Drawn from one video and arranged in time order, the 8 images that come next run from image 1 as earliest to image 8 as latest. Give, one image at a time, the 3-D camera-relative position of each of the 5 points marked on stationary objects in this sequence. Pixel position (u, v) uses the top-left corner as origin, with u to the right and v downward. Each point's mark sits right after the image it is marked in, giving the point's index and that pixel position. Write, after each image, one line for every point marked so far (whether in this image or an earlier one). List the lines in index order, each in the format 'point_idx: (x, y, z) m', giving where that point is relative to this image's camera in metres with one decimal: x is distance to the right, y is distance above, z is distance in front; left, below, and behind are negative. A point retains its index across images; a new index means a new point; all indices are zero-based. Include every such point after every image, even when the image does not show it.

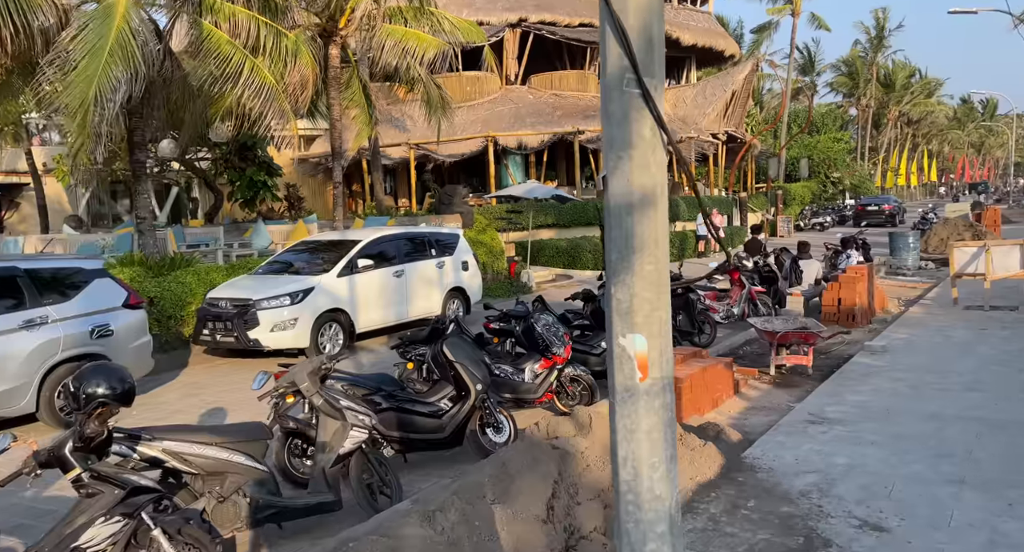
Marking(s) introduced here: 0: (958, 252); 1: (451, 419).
0: (+6.2, +0.4, +10.9) m
1: (-0.3, -0.8, +4.3) m
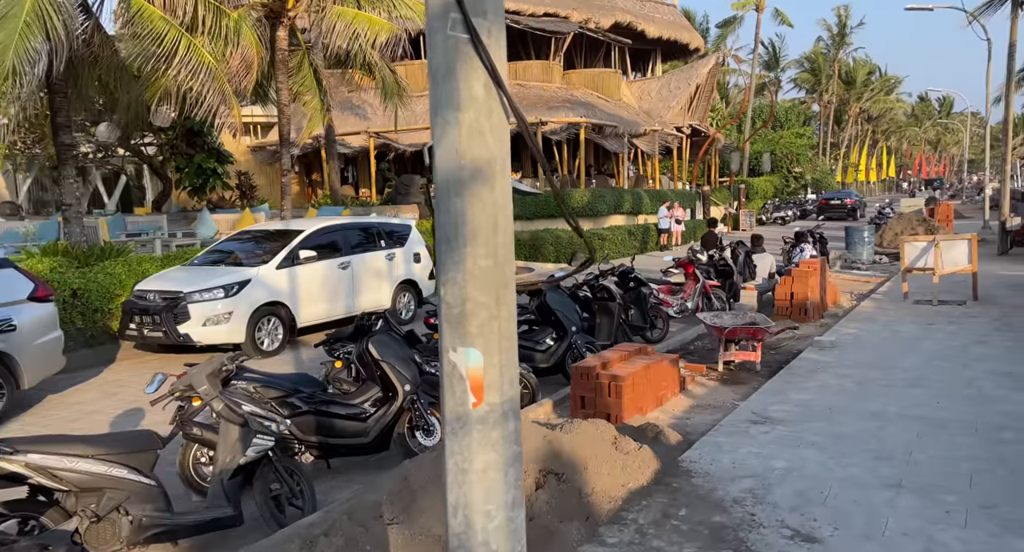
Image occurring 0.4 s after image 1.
0: (+5.5, +0.4, +10.9) m
1: (-0.7, -0.8, +4.1) m
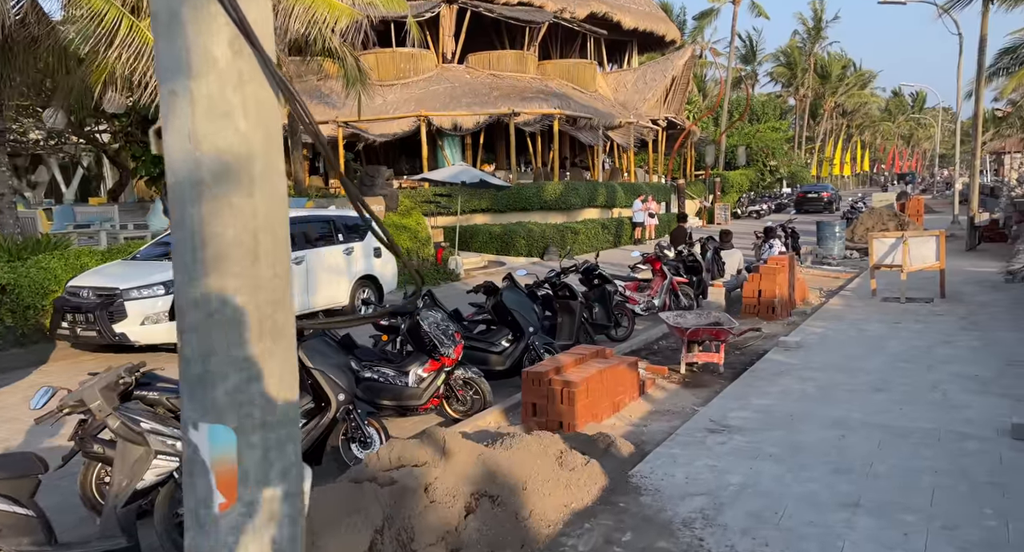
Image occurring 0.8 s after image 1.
0: (+5.0, +0.5, +10.8) m
1: (-1.0, -0.8, +3.8) m
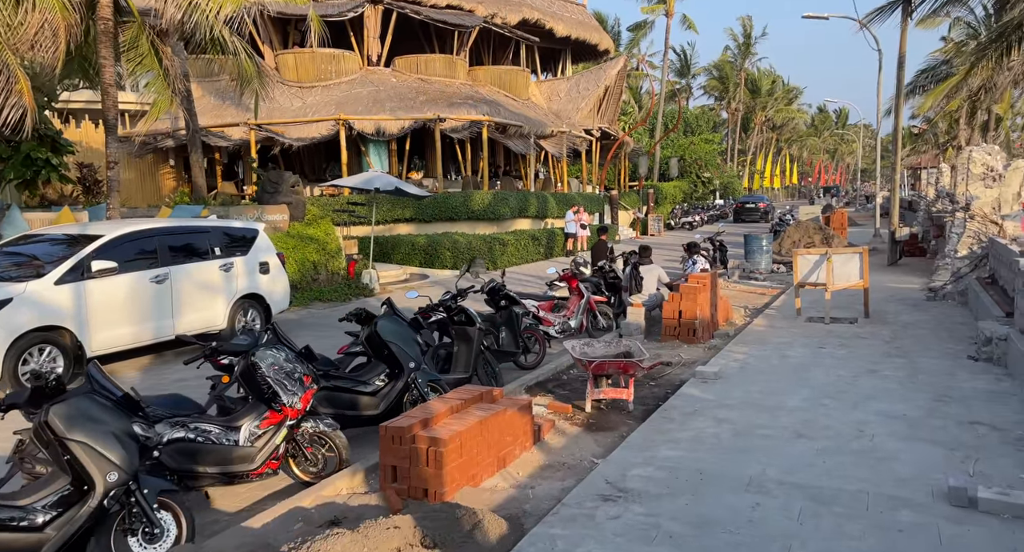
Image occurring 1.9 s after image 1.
0: (+3.8, +0.2, +10.3) m
1: (-1.7, -0.9, +2.9) m
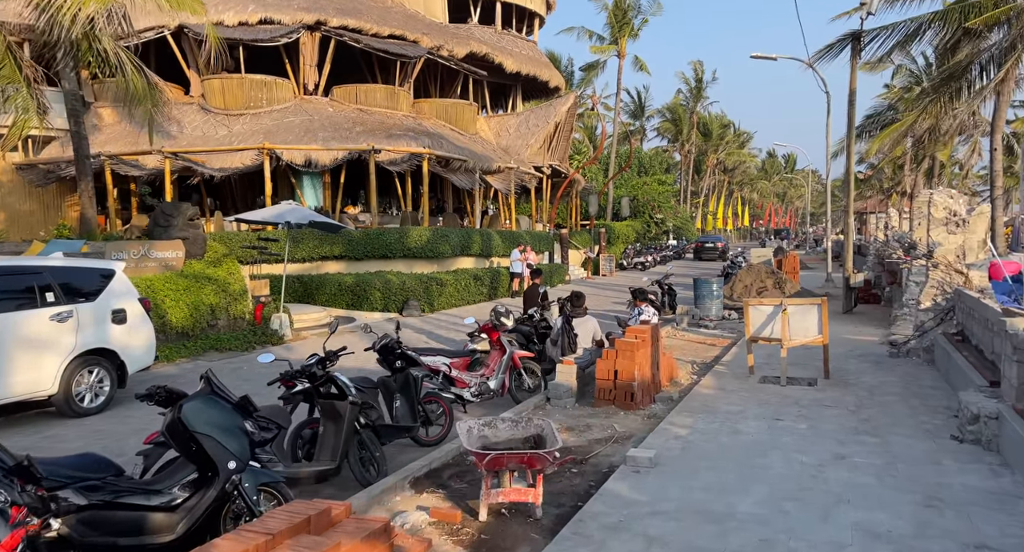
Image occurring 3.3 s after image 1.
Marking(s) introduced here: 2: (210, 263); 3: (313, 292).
0: (+2.8, -0.4, +9.1) m
1: (-2.2, -1.1, +1.3) m
2: (-4.9, +0.2, +12.7) m
3: (-4.7, -0.4, +18.4) m
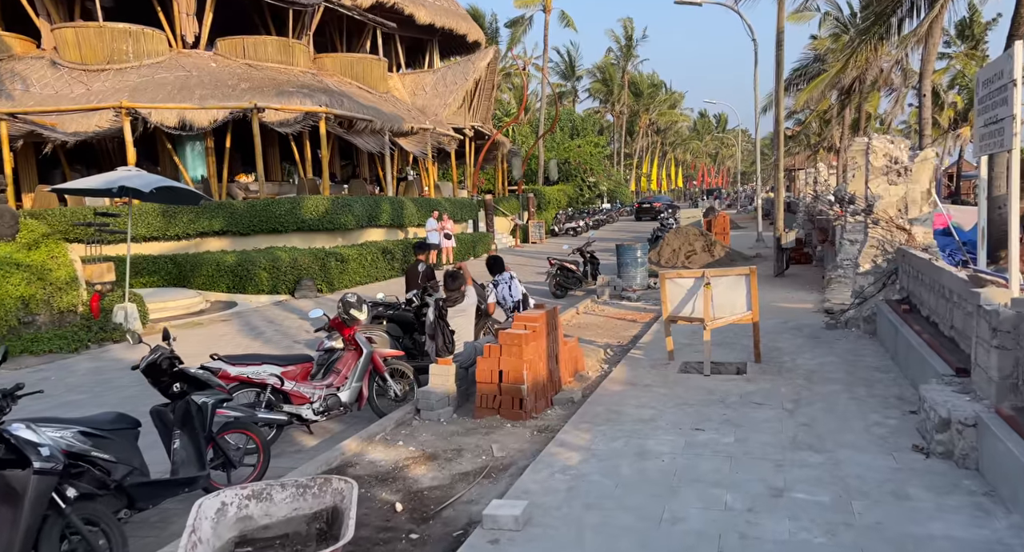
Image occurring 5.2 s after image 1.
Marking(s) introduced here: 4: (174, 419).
0: (+1.5, -0.1, +7.4) m
1: (-2.9, -1.3, -0.7) m
2: (-6.5, +0.4, +10.4) m
3: (-6.7, +0.1, +16.1) m
4: (-2.1, -0.9, +4.7) m
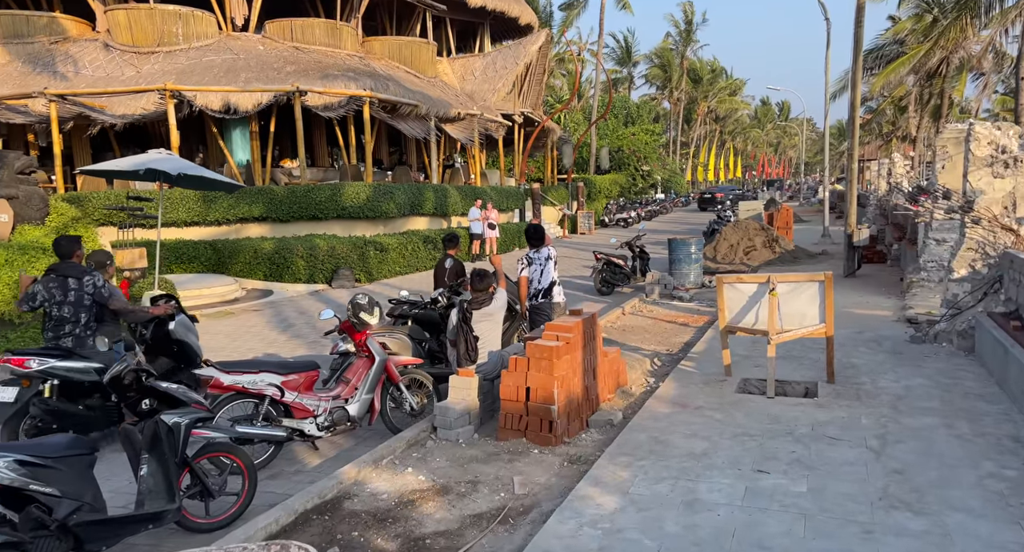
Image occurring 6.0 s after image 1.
0: (+1.8, -0.1, +6.5) m
1: (-3.1, -1.4, -1.3) m
2: (-6.0, +0.6, +10.0) m
3: (-5.8, +0.3, +15.7) m
4: (-1.9, -0.9, +4.1) m
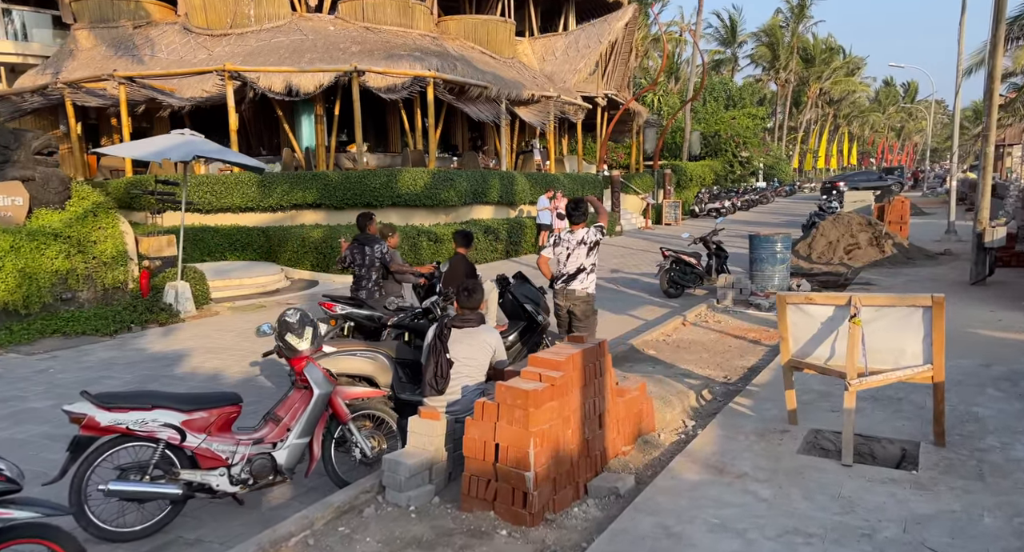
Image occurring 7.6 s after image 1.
0: (+1.8, -0.2, +4.8) m
1: (-4.2, -1.5, -2.3) m
2: (-5.5, +0.7, +9.2) m
3: (-4.6, +0.5, +14.9) m
4: (-2.3, -0.9, +2.9) m
